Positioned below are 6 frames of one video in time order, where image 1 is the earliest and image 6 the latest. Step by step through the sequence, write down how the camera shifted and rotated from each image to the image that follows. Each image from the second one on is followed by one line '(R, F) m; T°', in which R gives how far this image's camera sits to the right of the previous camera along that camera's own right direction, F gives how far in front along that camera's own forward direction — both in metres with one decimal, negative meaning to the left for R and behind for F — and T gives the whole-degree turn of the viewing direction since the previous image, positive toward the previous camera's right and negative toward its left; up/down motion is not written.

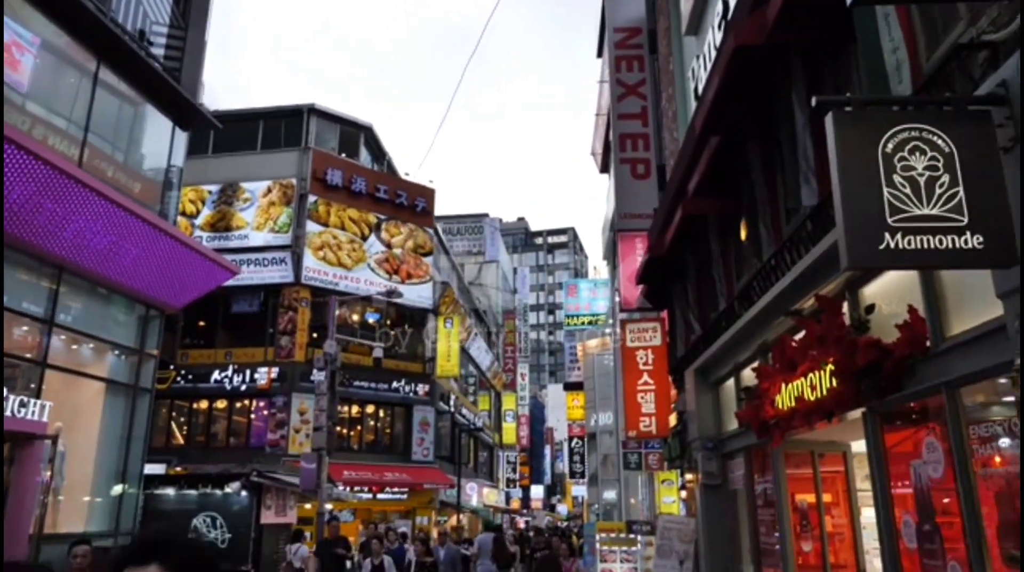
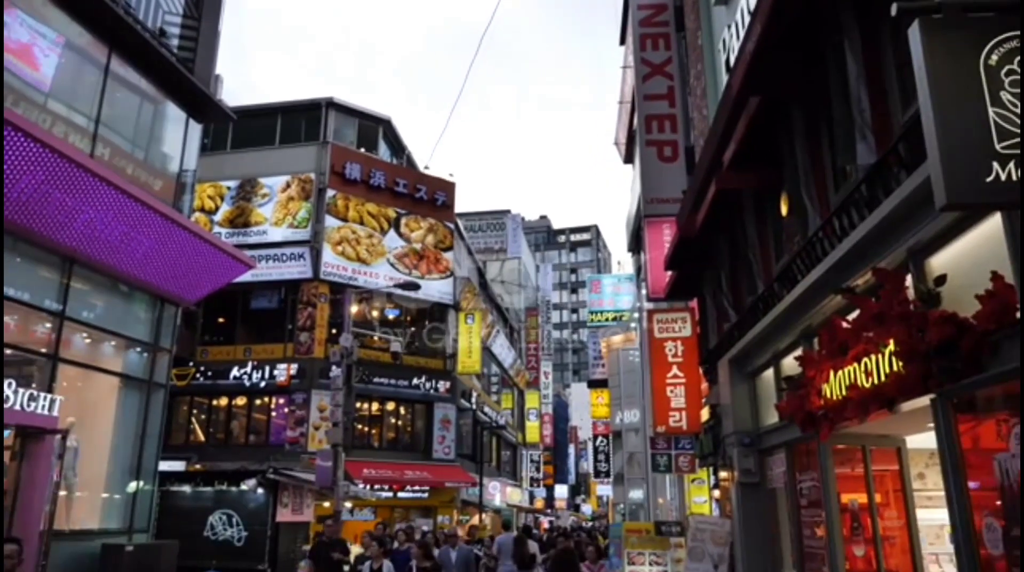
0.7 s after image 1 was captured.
(0.0, +0.7) m; -2°
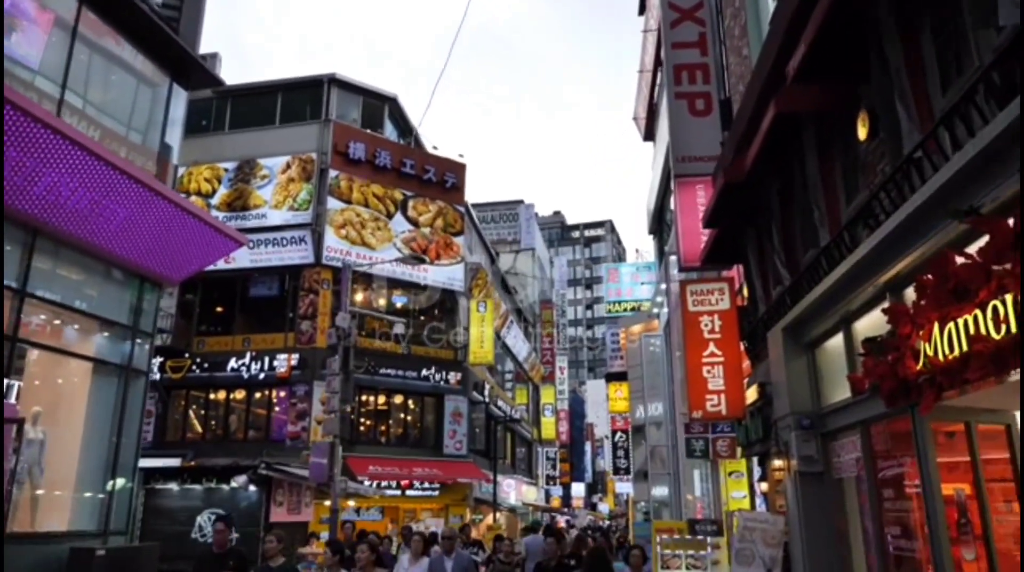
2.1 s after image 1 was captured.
(0.0, +1.6) m; -1°
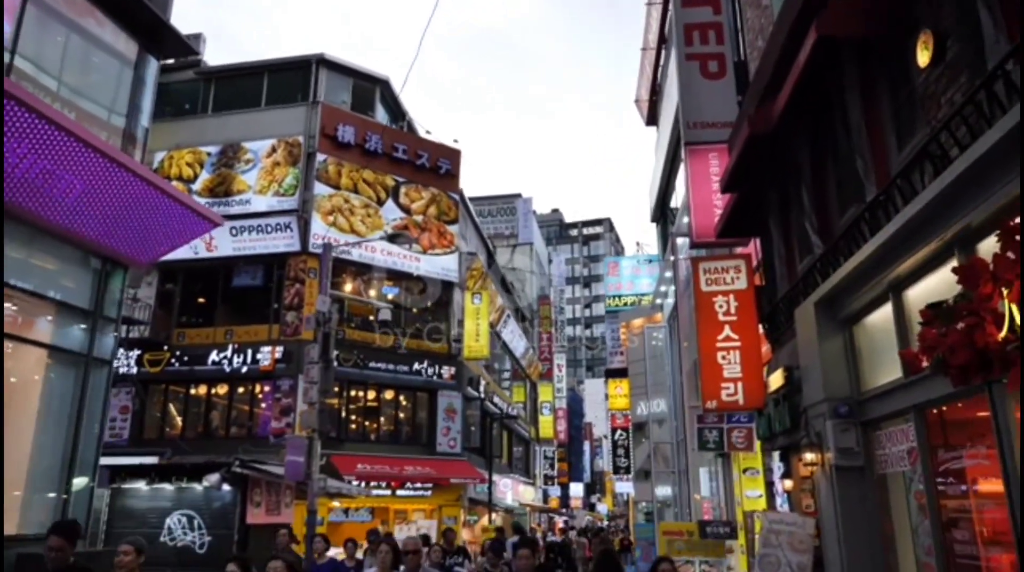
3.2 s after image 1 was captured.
(+0.1, +1.2) m; 0°
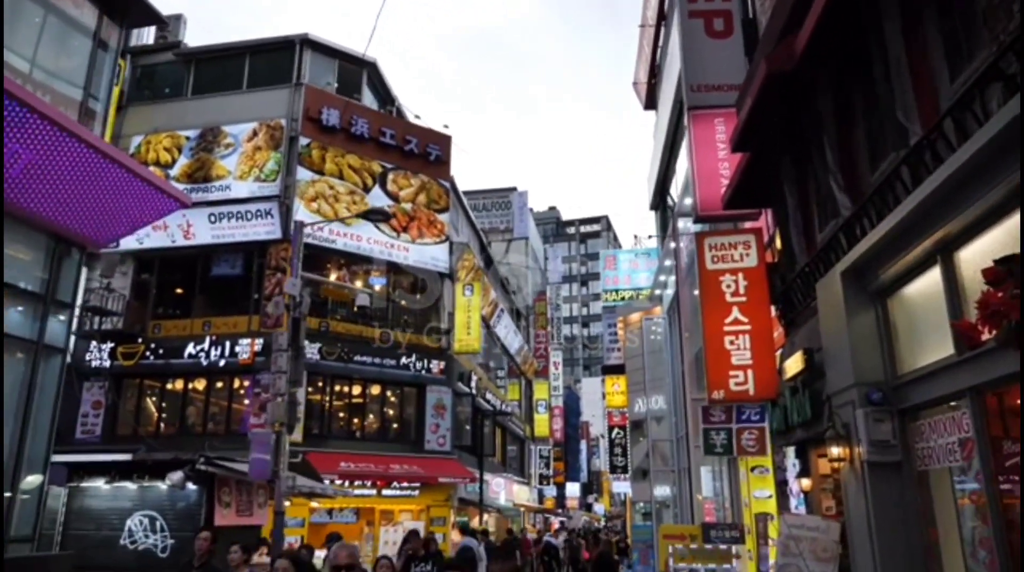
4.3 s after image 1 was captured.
(+0.2, +1.1) m; 0°
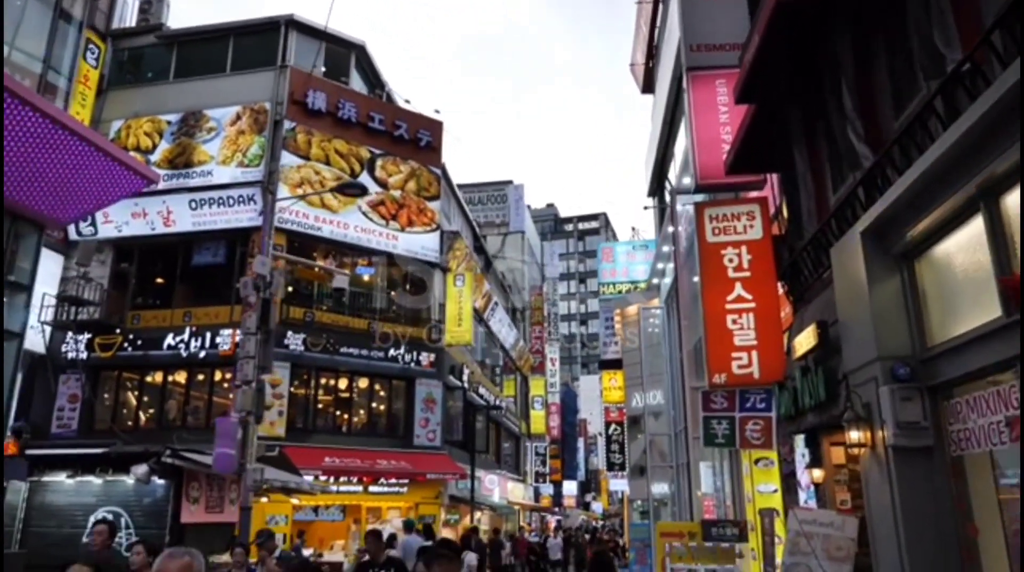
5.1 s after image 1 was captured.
(+0.2, +0.9) m; 0°
